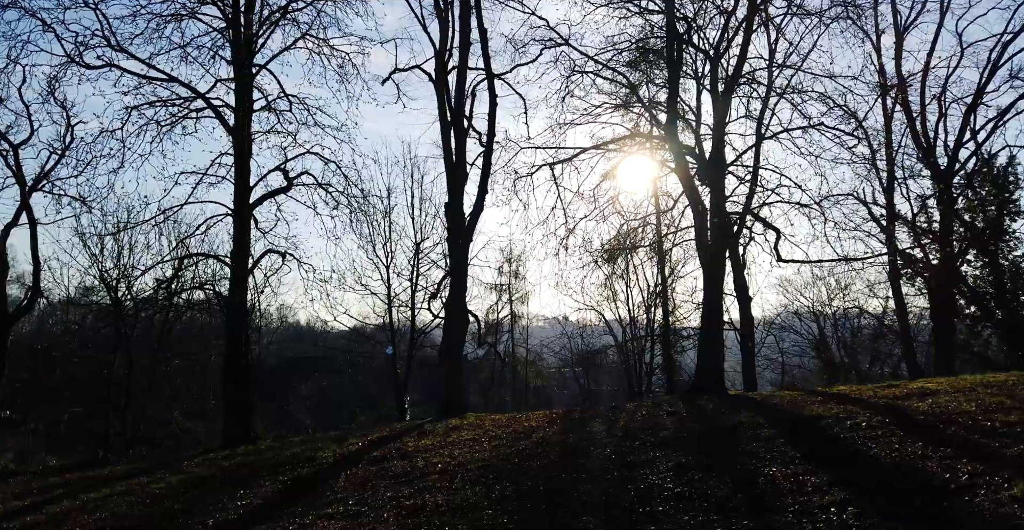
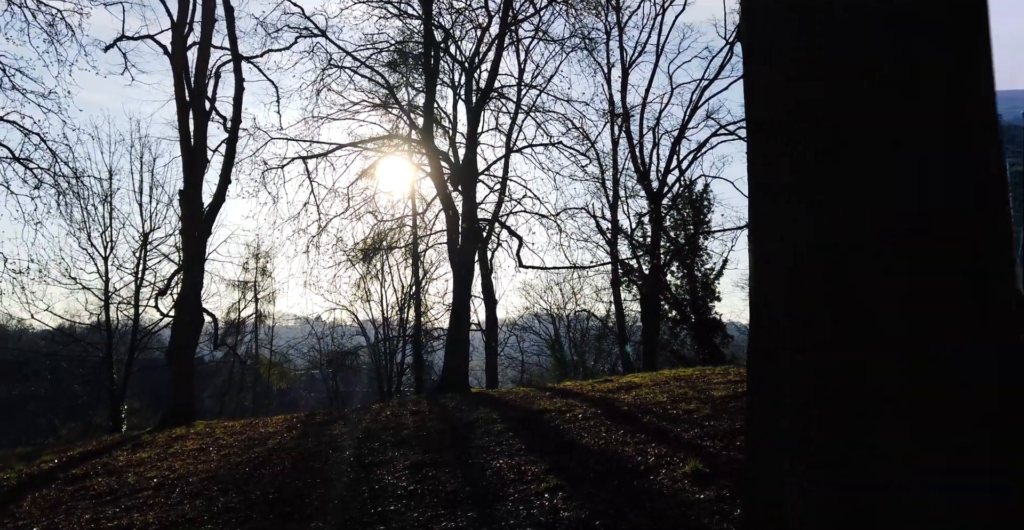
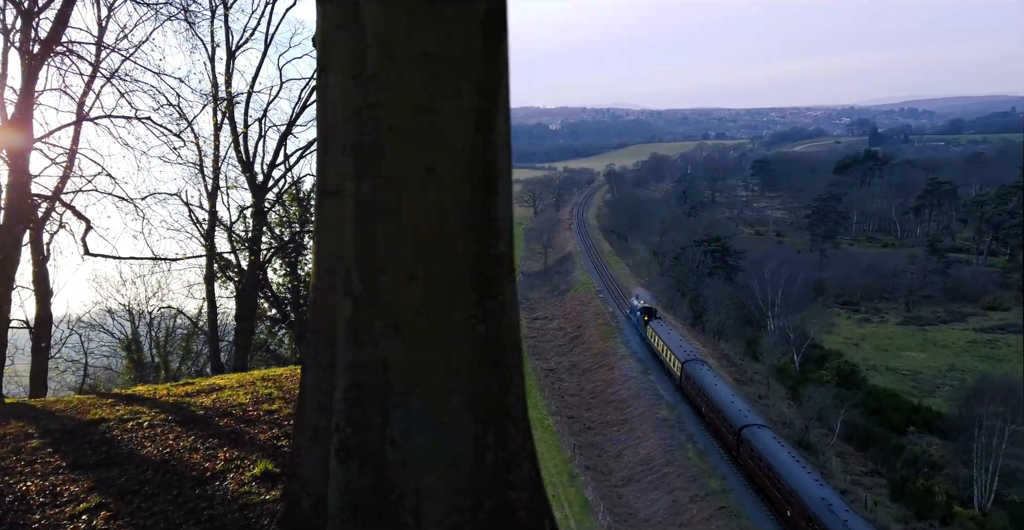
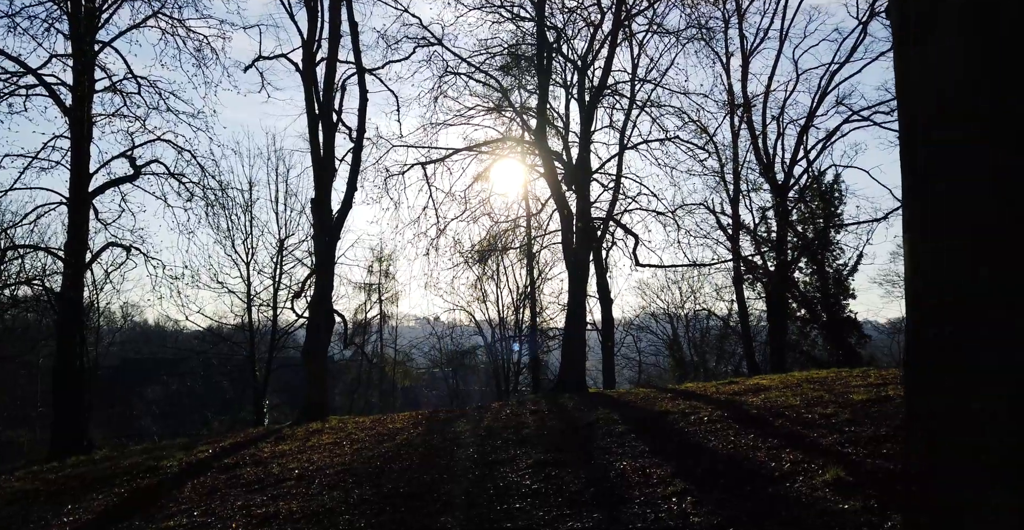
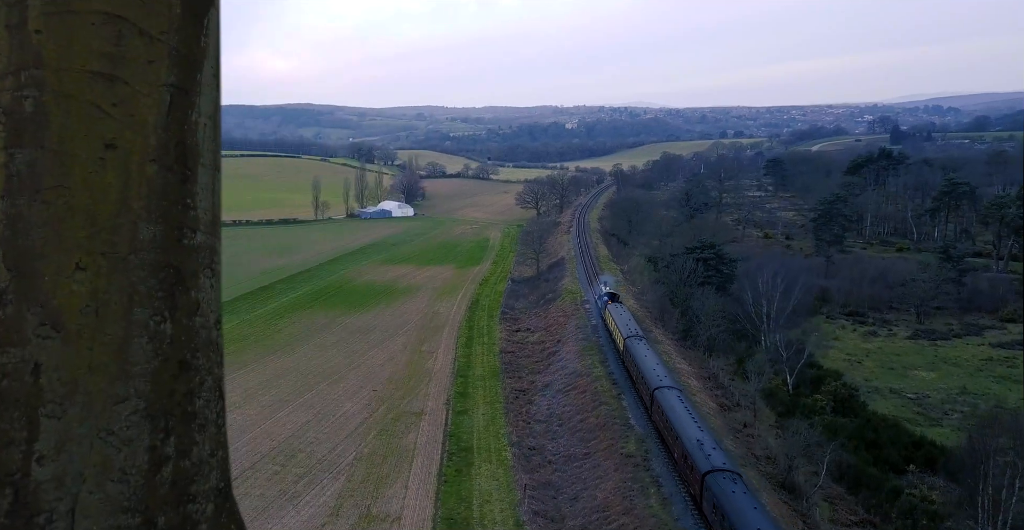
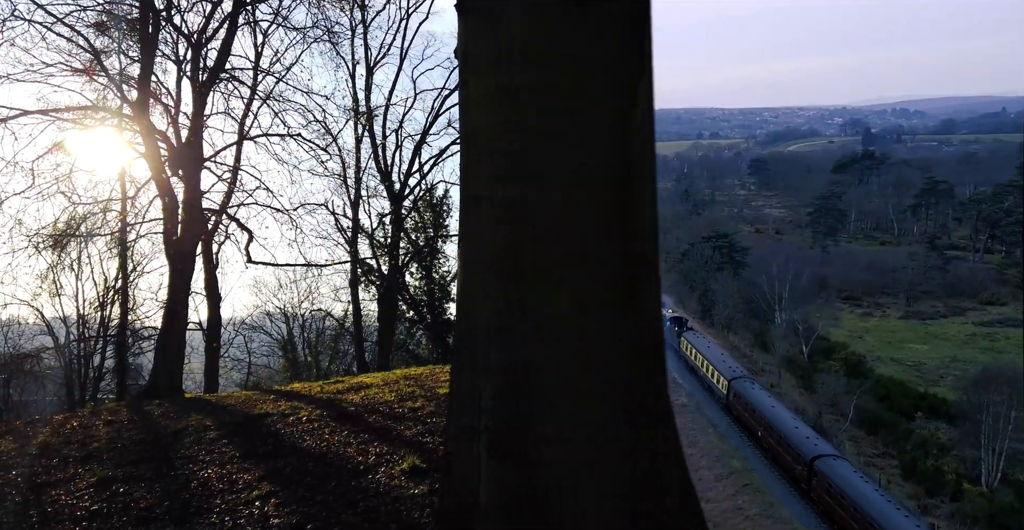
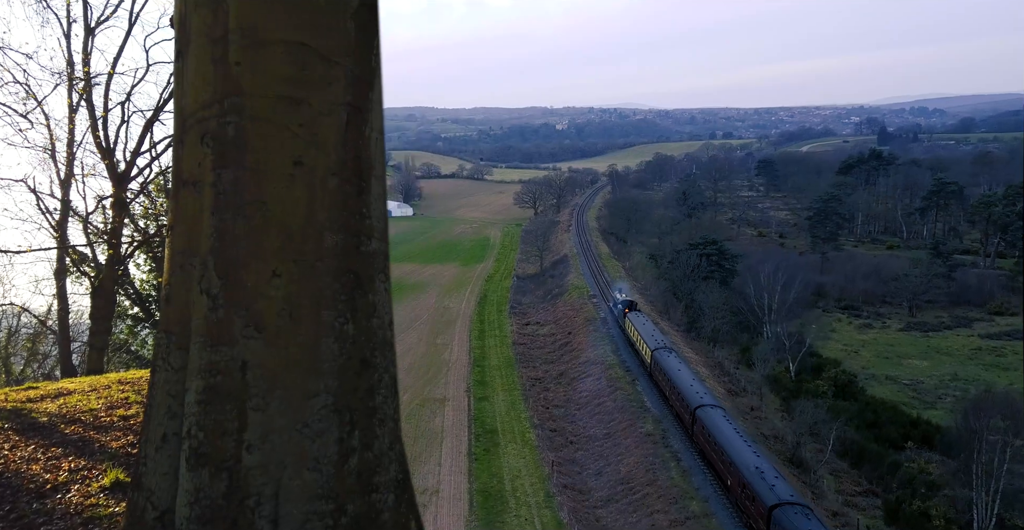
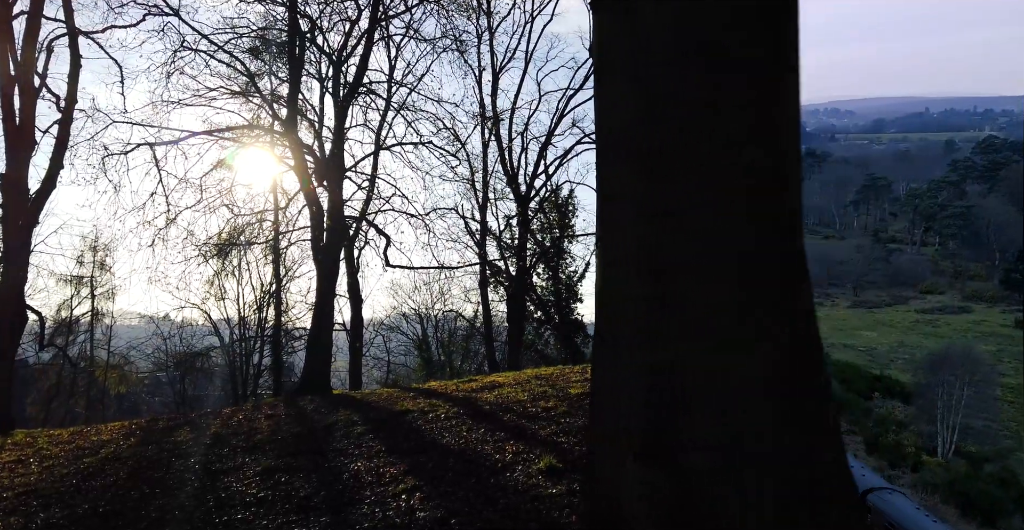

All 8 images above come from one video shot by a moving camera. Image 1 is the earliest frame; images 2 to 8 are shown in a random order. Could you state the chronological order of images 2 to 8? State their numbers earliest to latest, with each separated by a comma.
4, 2, 8, 6, 3, 7, 5
